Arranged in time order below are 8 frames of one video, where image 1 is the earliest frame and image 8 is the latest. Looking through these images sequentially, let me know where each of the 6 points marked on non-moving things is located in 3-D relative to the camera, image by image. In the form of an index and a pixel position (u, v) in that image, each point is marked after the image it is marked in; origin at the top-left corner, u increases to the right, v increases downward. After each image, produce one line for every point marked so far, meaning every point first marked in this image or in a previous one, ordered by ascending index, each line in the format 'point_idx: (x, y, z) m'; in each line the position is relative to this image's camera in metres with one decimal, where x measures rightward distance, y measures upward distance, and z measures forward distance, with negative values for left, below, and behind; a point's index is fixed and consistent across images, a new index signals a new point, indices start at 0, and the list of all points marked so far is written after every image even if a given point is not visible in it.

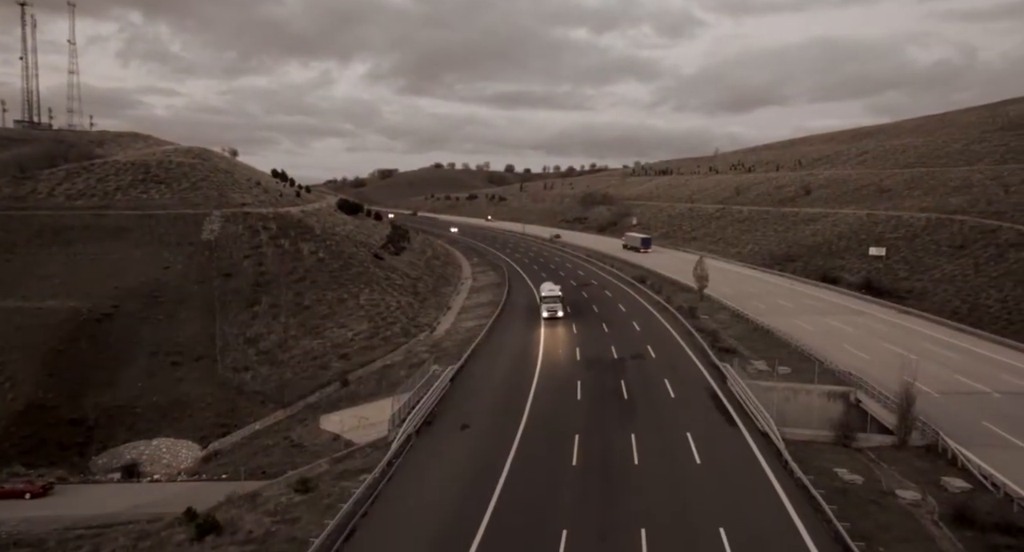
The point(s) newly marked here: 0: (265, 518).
0: (-7.6, -7.5, +19.6) m
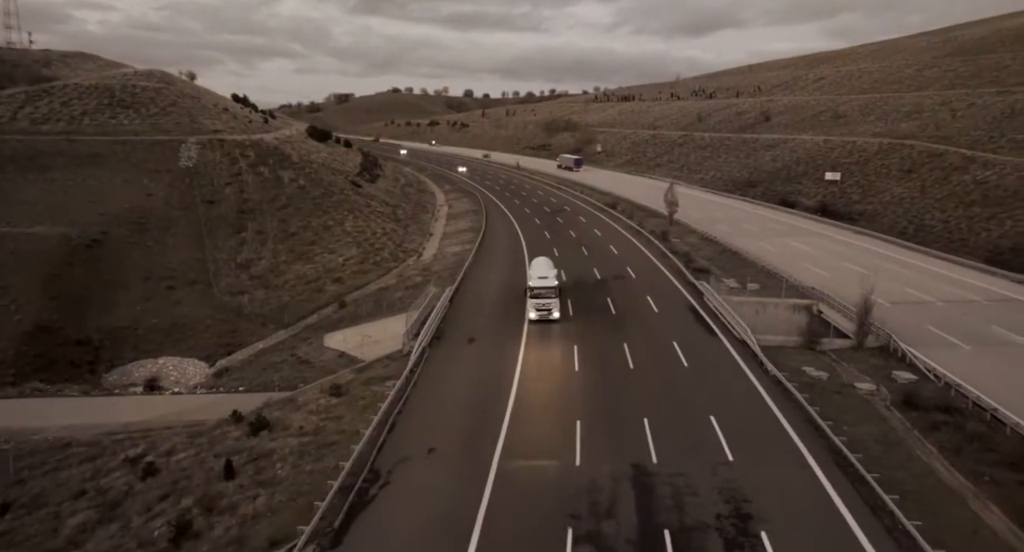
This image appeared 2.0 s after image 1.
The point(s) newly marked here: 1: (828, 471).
0: (-6.9, -4.8, +21.8) m
1: (+10.0, -6.1, +19.4) m
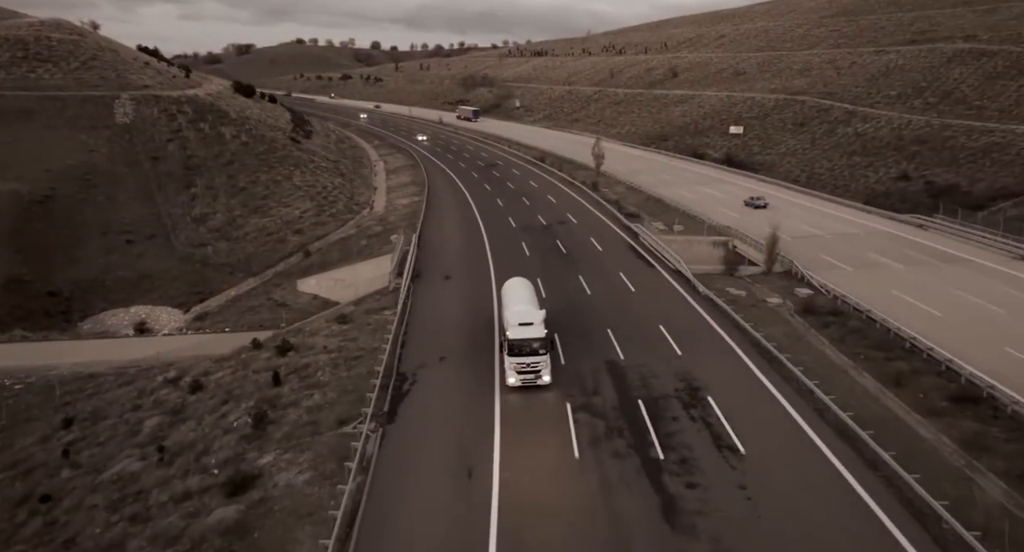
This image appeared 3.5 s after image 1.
0: (-7.2, -2.5, +25.2) m
1: (+9.8, -3.3, +25.3) m
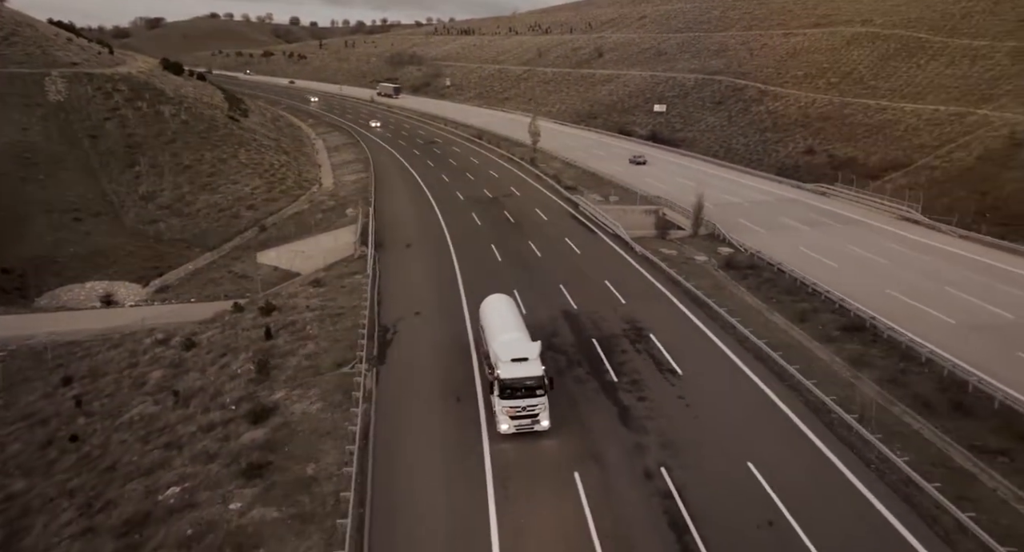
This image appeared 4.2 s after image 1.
0: (-8.8, -0.9, +27.5) m
1: (+8.2, -1.3, +29.4) m
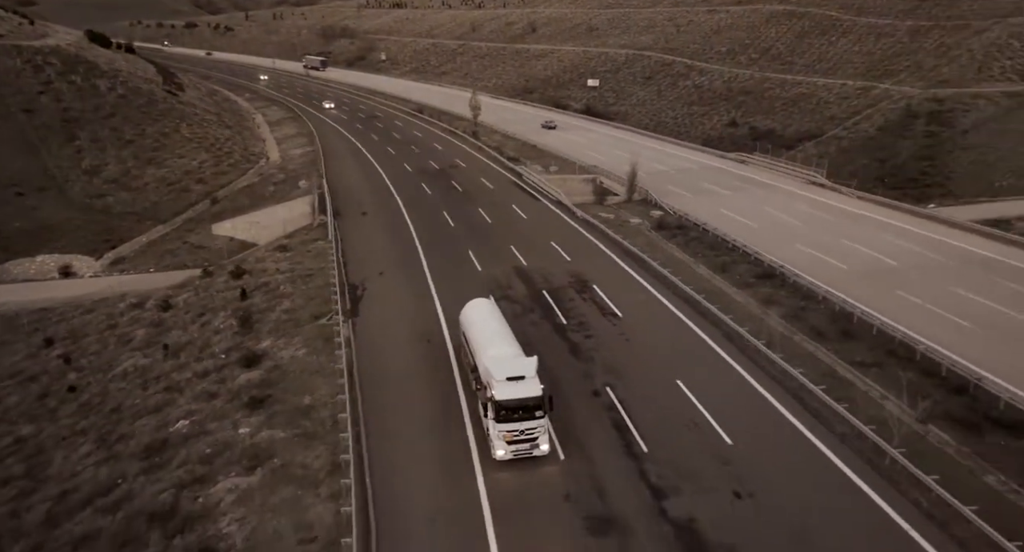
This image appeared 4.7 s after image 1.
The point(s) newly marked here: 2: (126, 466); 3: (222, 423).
0: (-10.8, +0.7, +29.2) m
1: (+5.8, +0.9, +32.8) m
2: (-10.2, -5.0, +16.7) m
3: (-8.1, -4.1, +17.7) m
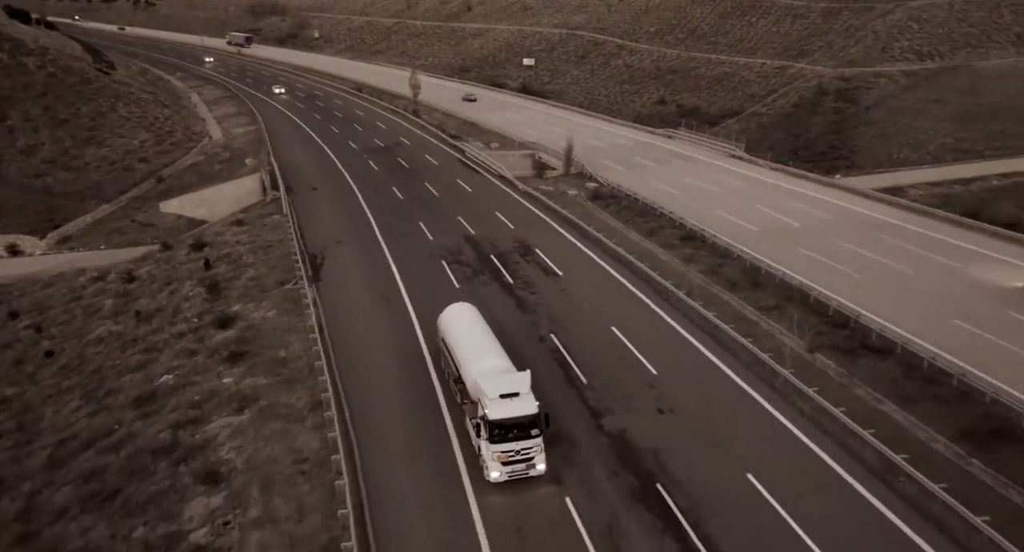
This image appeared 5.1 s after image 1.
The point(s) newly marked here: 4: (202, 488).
0: (-13.4, +2.0, +30.6) m
1: (+2.9, +2.8, +35.6) m
2: (-11.4, -4.1, +18.3) m
3: (-9.4, -3.1, +19.4) m
4: (-7.5, -5.1, +15.3) m
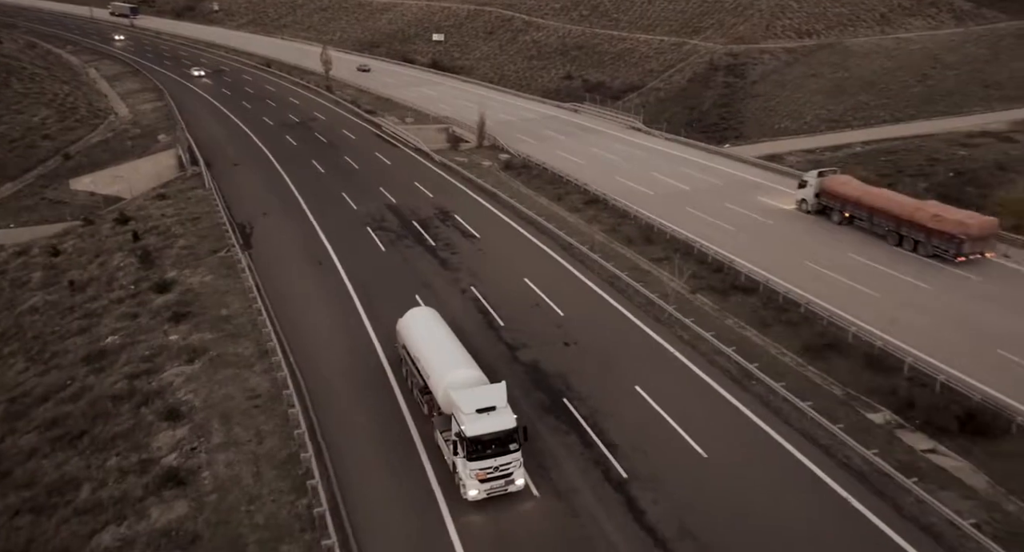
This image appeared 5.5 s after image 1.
0: (-17.5, +3.3, +31.3) m
1: (-2.1, +5.0, +38.3) m
2: (-13.8, -3.0, +19.7) m
3: (-12.0, -1.9, +21.0) m
4: (-9.5, -4.0, +17.1) m
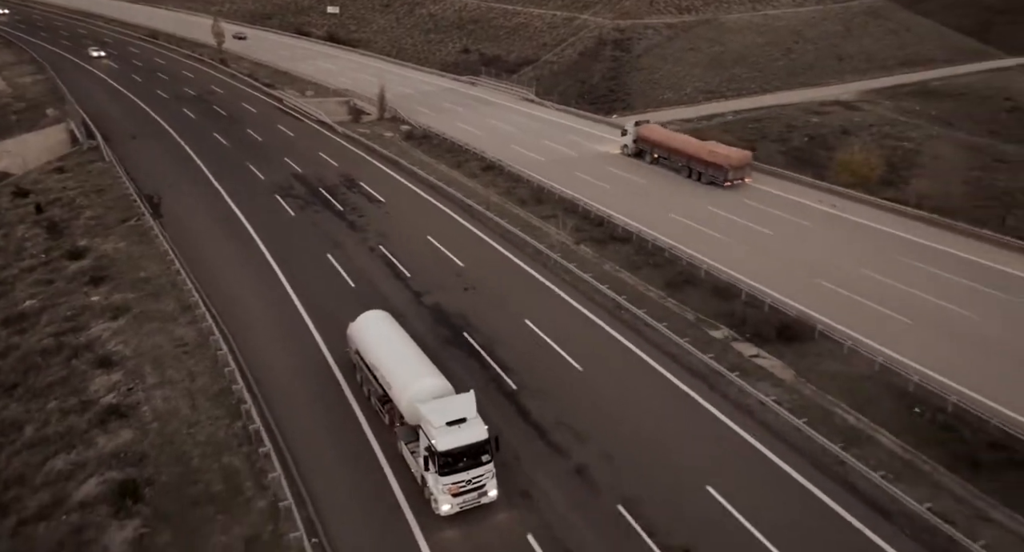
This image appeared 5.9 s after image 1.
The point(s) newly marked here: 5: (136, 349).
0: (-22.6, +4.7, +31.4) m
1: (-8.4, +7.3, +40.5) m
2: (-17.0, -1.9, +20.7) m
3: (-15.5, -0.7, +22.2) m
4: (-12.4, -2.8, +18.8) m
5: (-11.7, -2.3, +19.6) m
